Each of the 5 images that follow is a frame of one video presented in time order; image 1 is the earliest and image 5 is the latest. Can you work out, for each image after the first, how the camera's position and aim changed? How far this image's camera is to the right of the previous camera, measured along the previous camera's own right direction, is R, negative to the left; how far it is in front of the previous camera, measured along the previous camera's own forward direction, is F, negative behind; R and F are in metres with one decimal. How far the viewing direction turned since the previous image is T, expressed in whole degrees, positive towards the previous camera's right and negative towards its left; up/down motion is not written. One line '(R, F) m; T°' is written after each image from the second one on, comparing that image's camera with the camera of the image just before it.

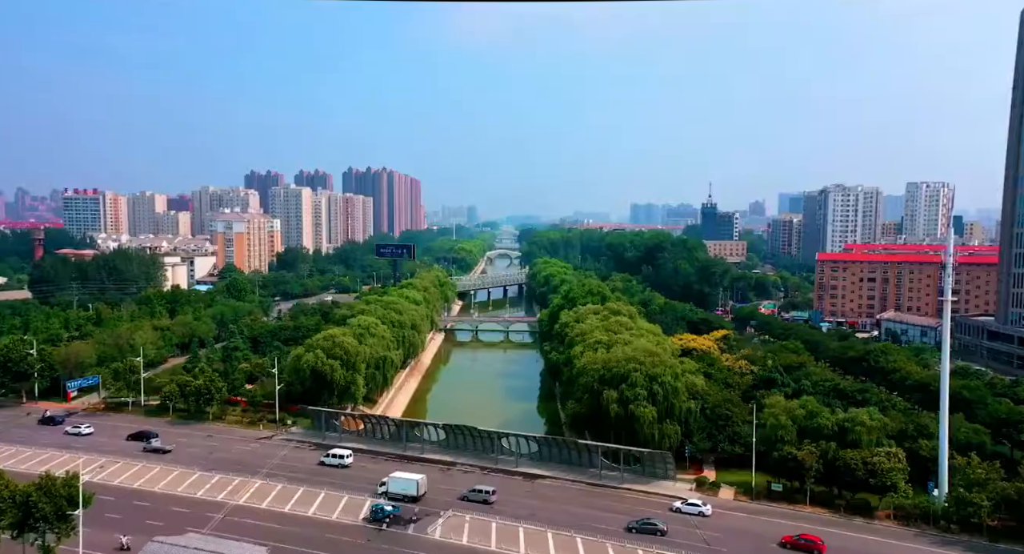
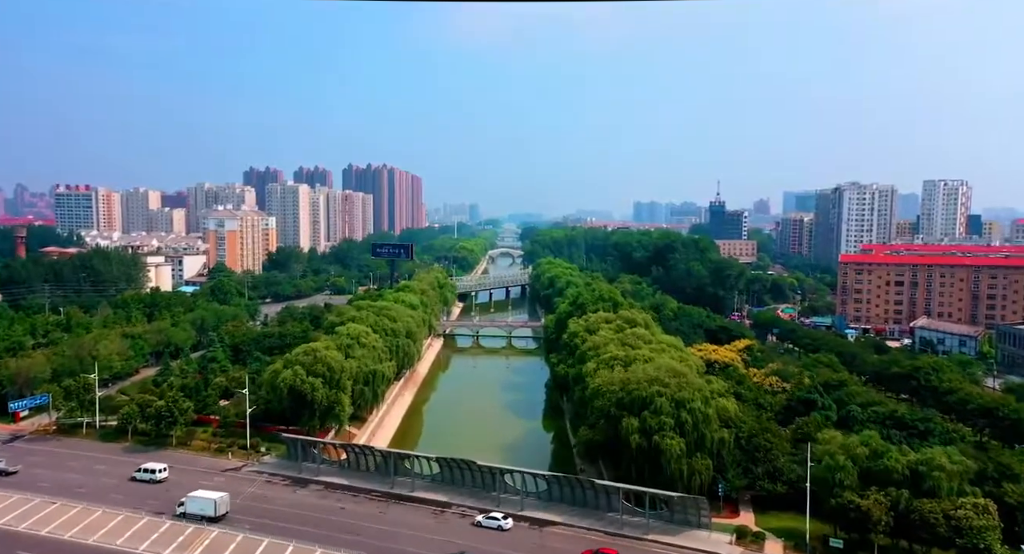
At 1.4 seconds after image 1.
(-0.1, +3.3) m; 0°
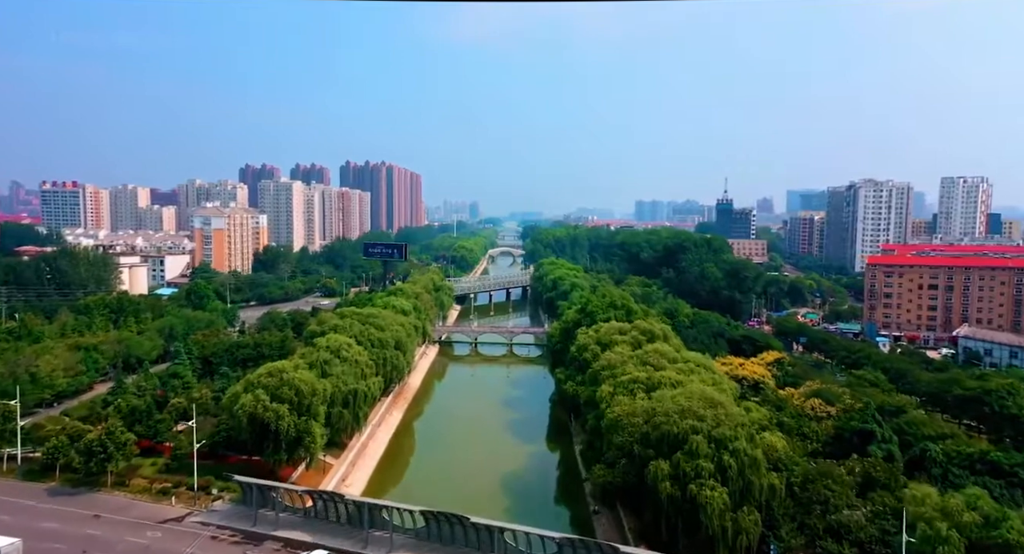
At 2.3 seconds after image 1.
(0.0, +3.9) m; 0°
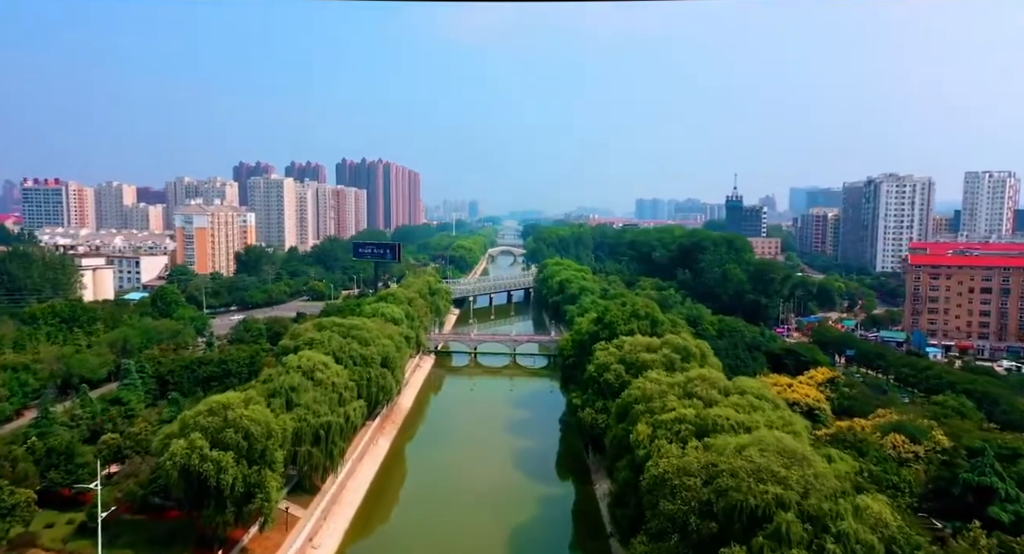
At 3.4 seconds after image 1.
(-0.2, +4.8) m; 0°
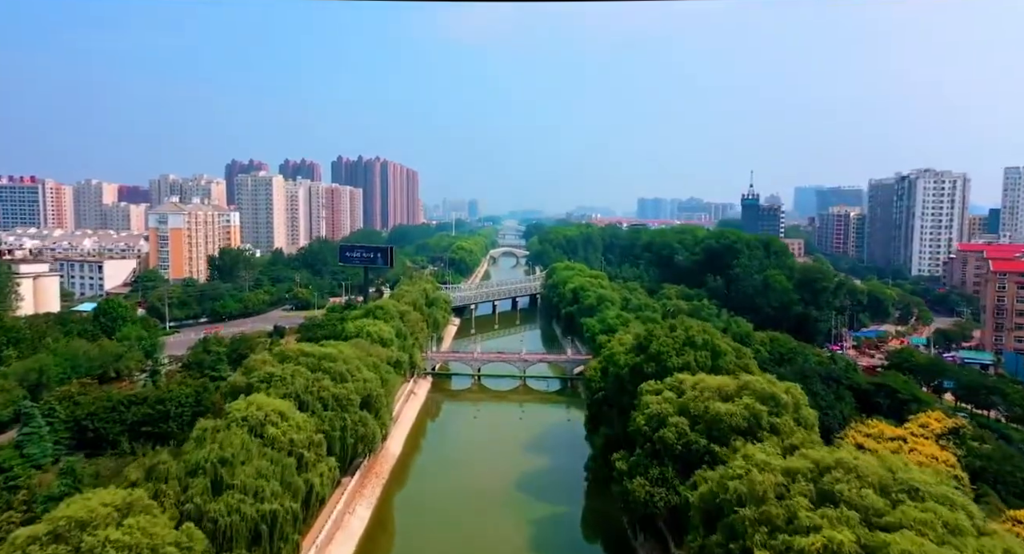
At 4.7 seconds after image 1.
(-0.6, +6.6) m; 0°
